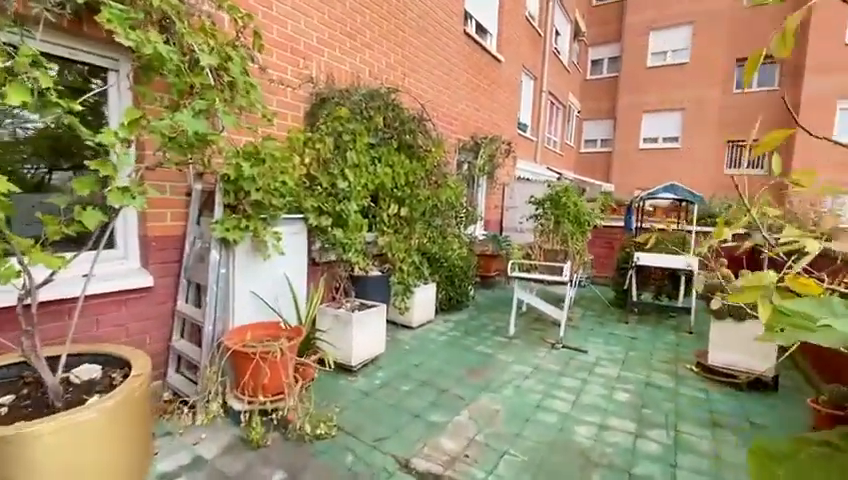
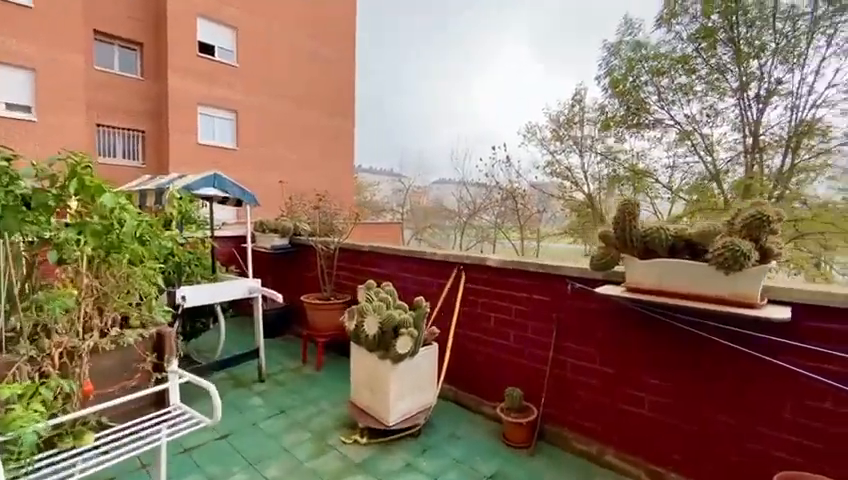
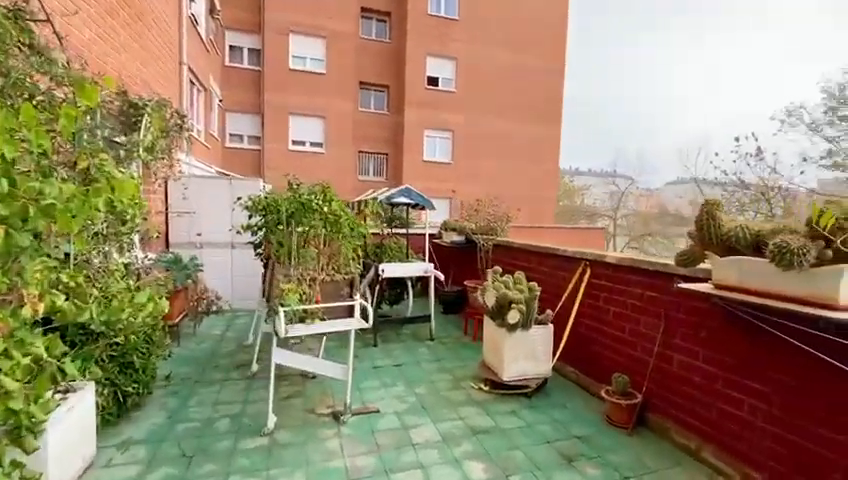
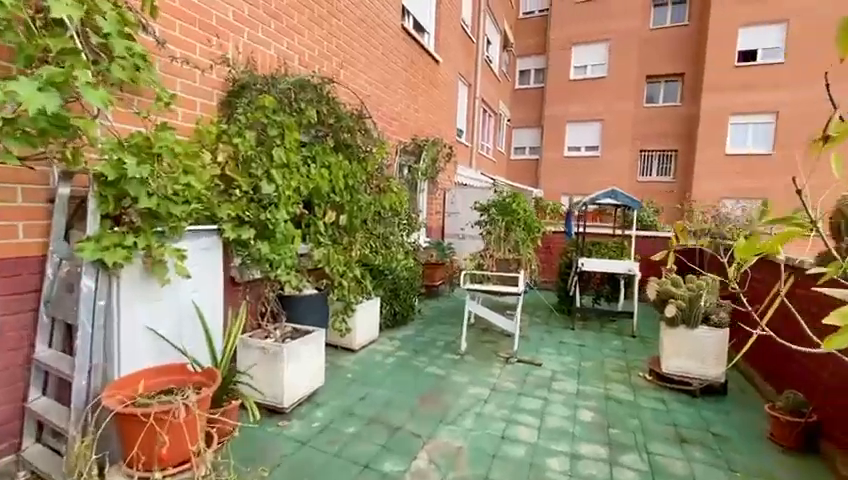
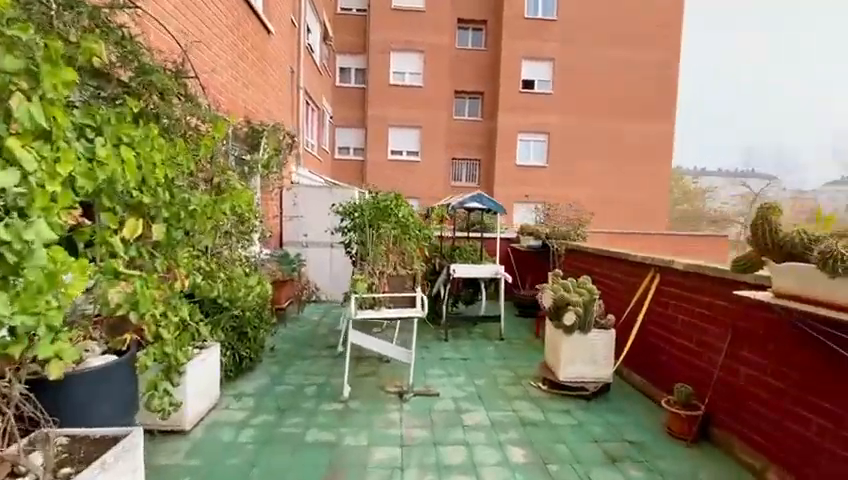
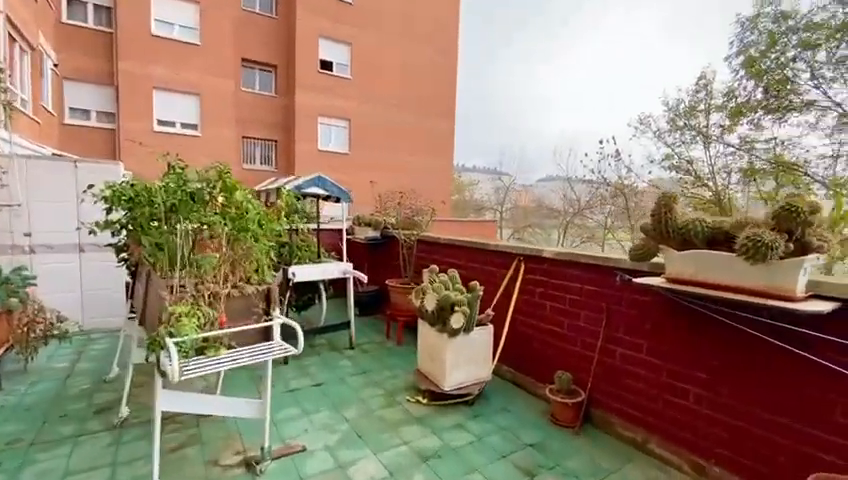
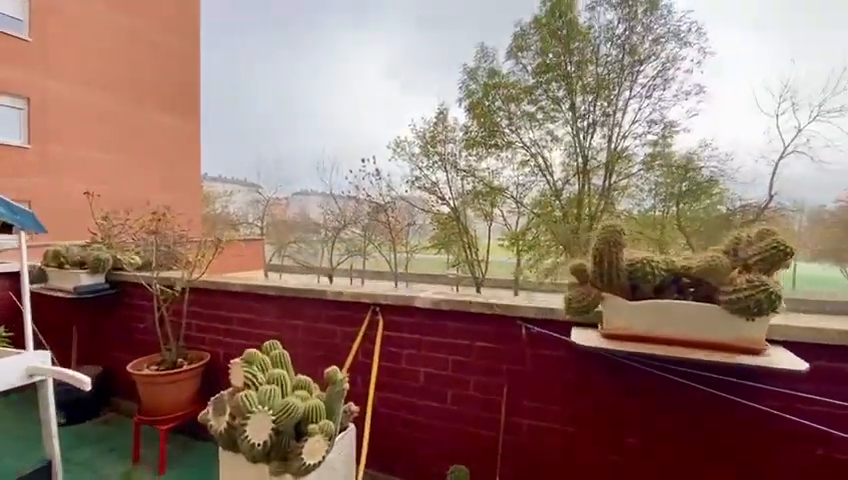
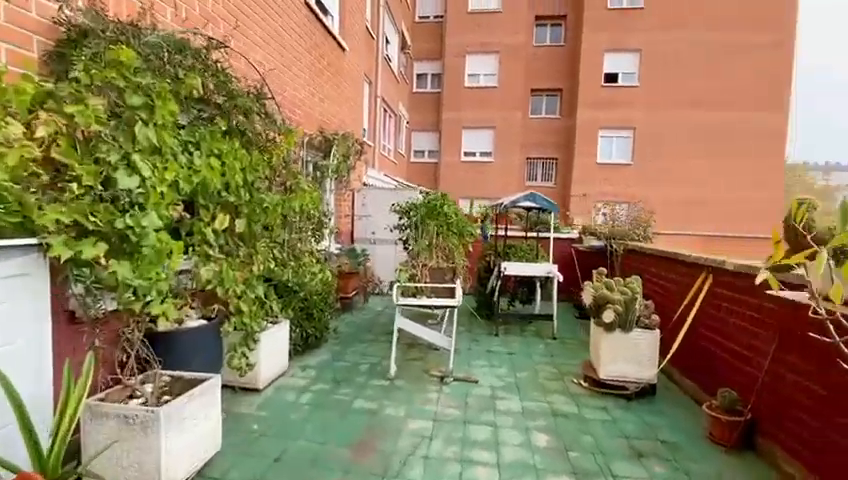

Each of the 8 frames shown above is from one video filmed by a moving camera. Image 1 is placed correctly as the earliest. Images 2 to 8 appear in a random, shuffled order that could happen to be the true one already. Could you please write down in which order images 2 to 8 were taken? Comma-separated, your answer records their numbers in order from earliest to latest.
4, 8, 5, 3, 6, 2, 7
